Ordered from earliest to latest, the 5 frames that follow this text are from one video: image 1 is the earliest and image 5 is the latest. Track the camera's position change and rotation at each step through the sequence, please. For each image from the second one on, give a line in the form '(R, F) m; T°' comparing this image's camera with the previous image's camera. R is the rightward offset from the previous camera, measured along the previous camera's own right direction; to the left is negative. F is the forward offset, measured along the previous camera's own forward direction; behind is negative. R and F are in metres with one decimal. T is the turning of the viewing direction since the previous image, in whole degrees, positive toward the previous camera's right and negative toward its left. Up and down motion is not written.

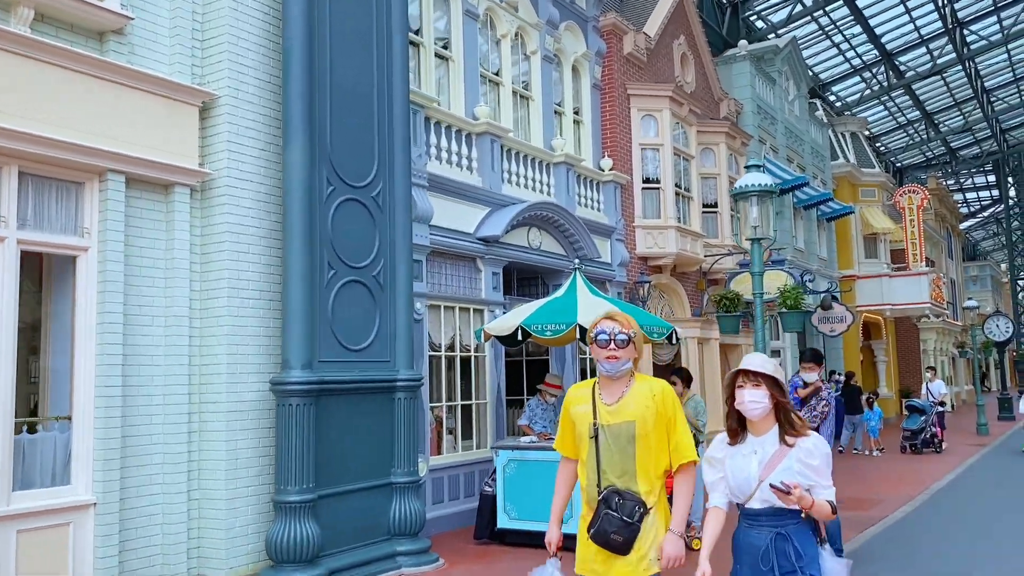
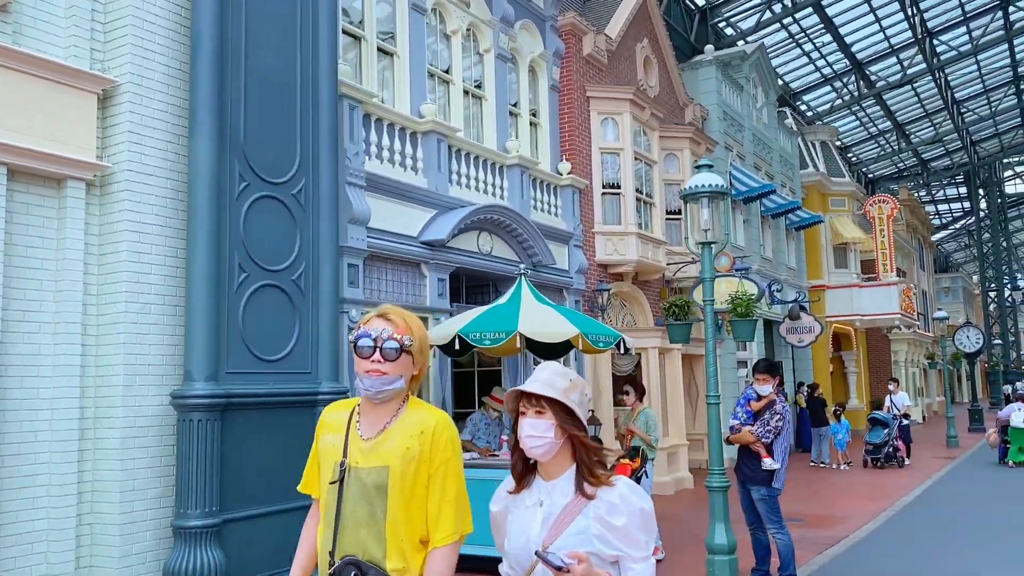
(+0.4, +0.5) m; +1°
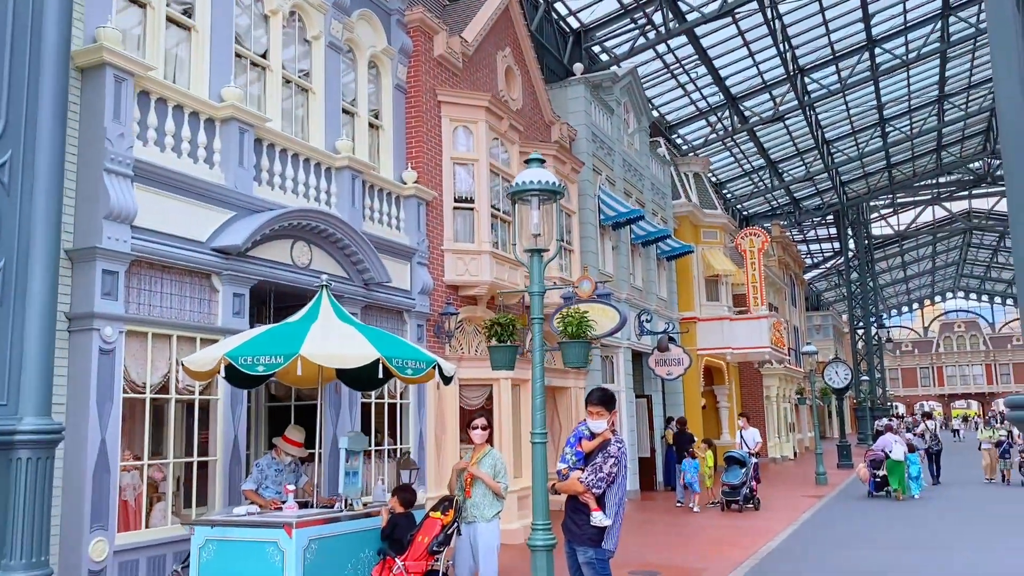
(+0.8, +1.4) m; +7°
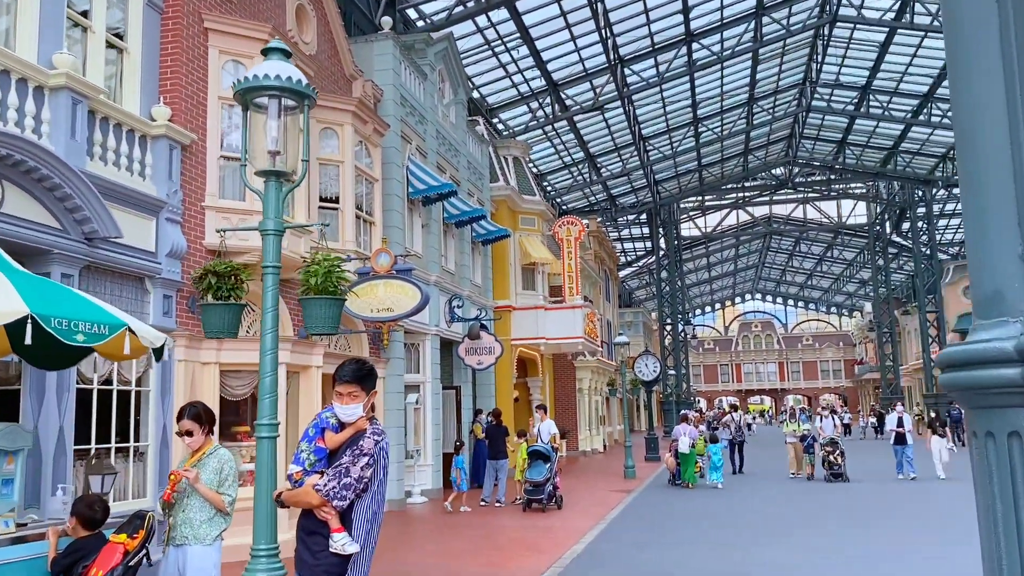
(+0.5, +1.6) m; +11°
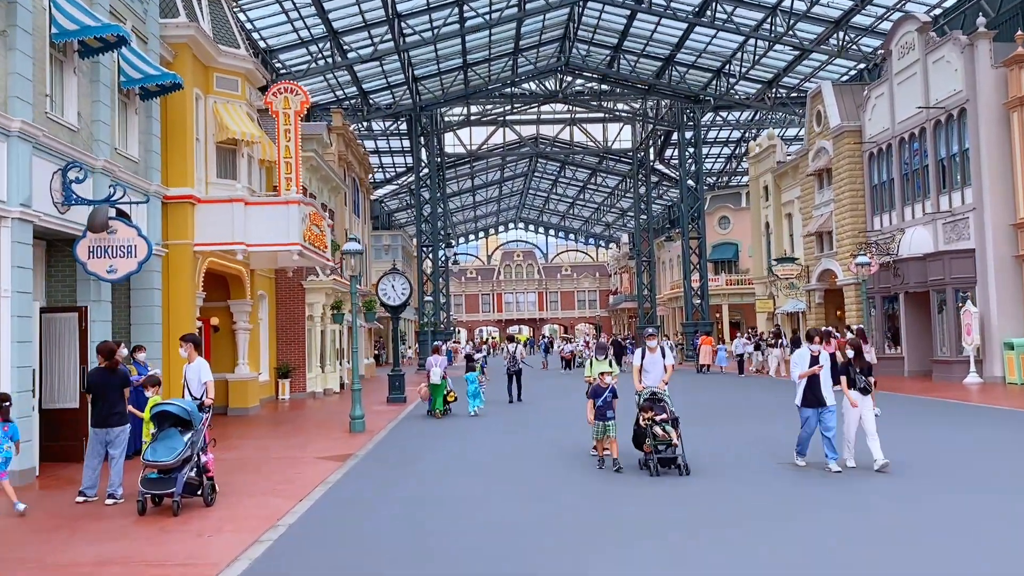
(+1.3, +5.4) m; +15°
